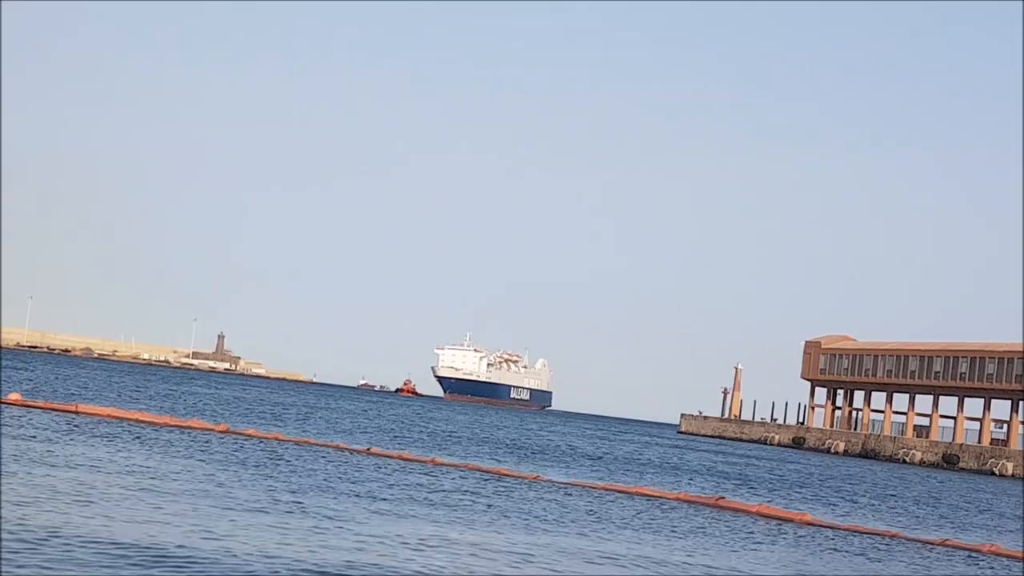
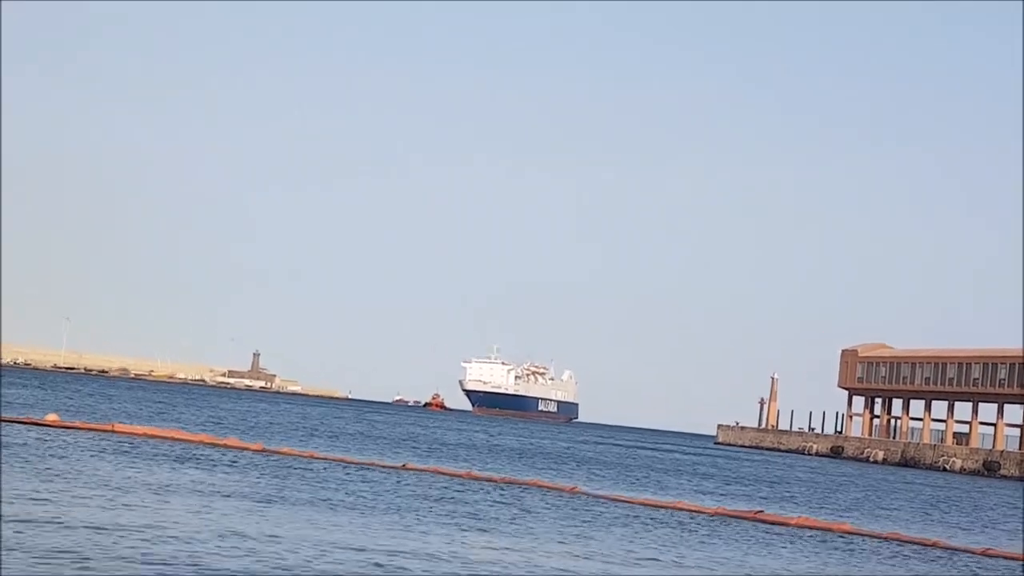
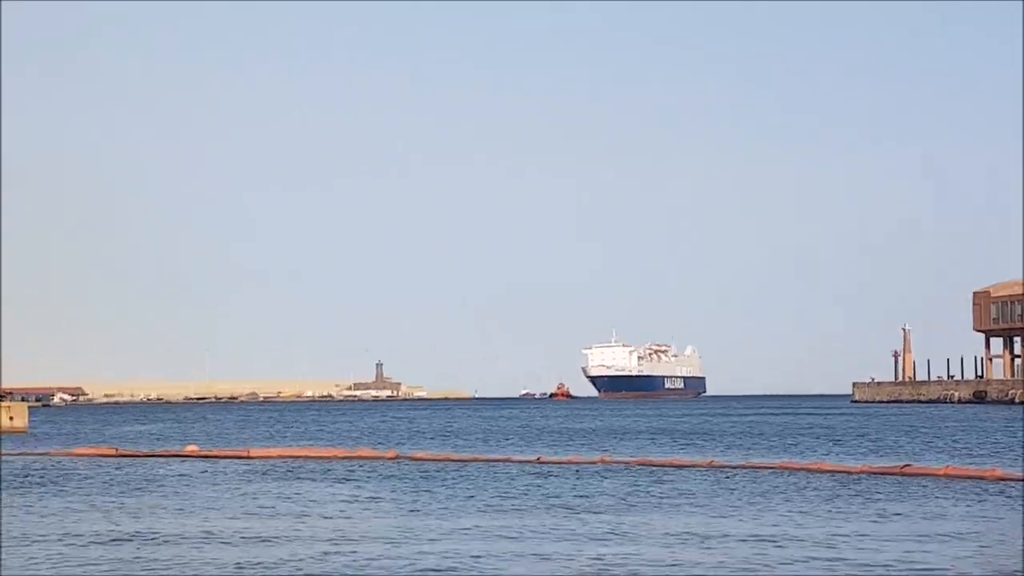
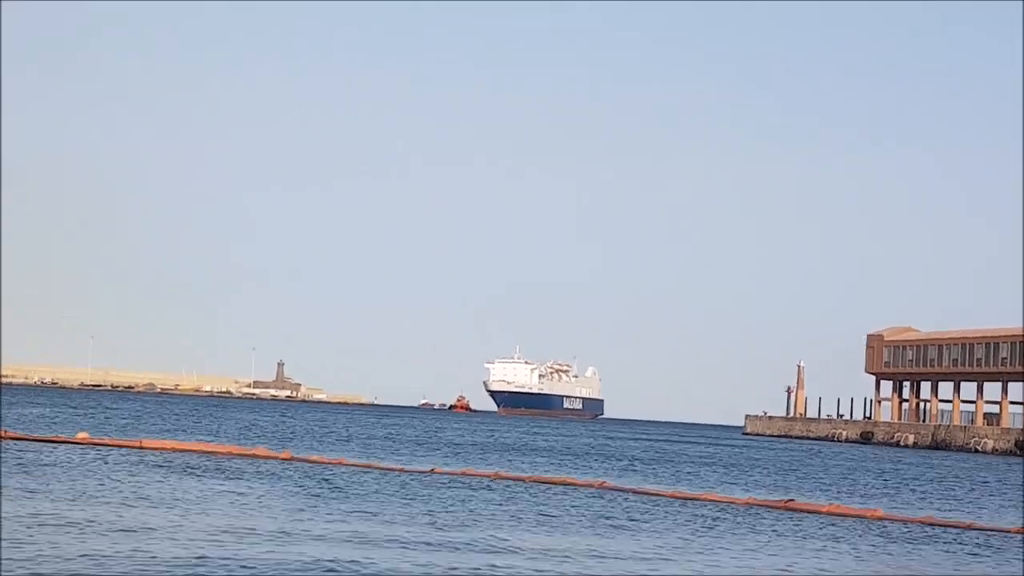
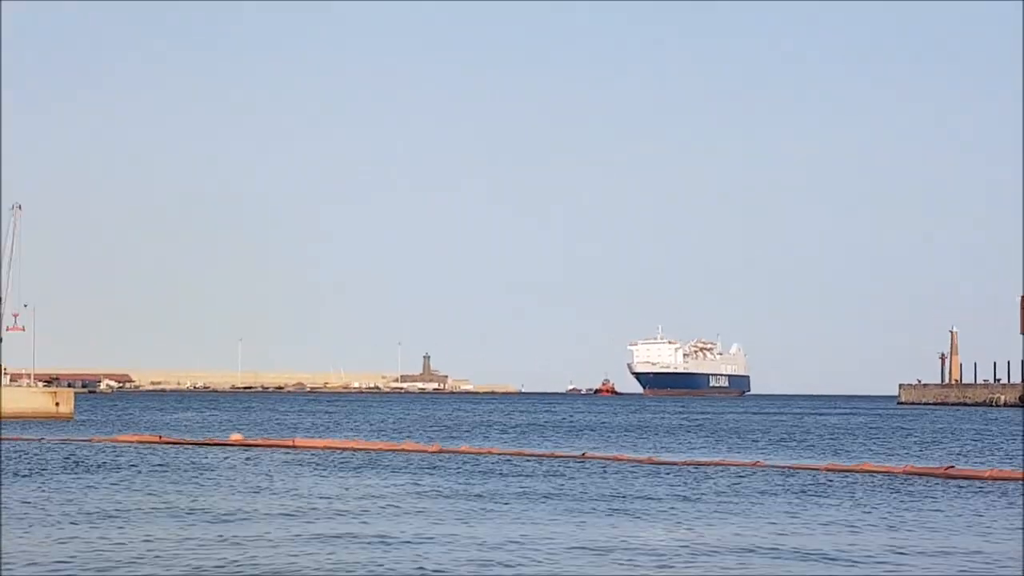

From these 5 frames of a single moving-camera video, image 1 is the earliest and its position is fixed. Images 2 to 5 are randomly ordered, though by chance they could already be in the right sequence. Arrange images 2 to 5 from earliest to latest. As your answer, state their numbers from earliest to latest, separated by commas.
2, 4, 3, 5
